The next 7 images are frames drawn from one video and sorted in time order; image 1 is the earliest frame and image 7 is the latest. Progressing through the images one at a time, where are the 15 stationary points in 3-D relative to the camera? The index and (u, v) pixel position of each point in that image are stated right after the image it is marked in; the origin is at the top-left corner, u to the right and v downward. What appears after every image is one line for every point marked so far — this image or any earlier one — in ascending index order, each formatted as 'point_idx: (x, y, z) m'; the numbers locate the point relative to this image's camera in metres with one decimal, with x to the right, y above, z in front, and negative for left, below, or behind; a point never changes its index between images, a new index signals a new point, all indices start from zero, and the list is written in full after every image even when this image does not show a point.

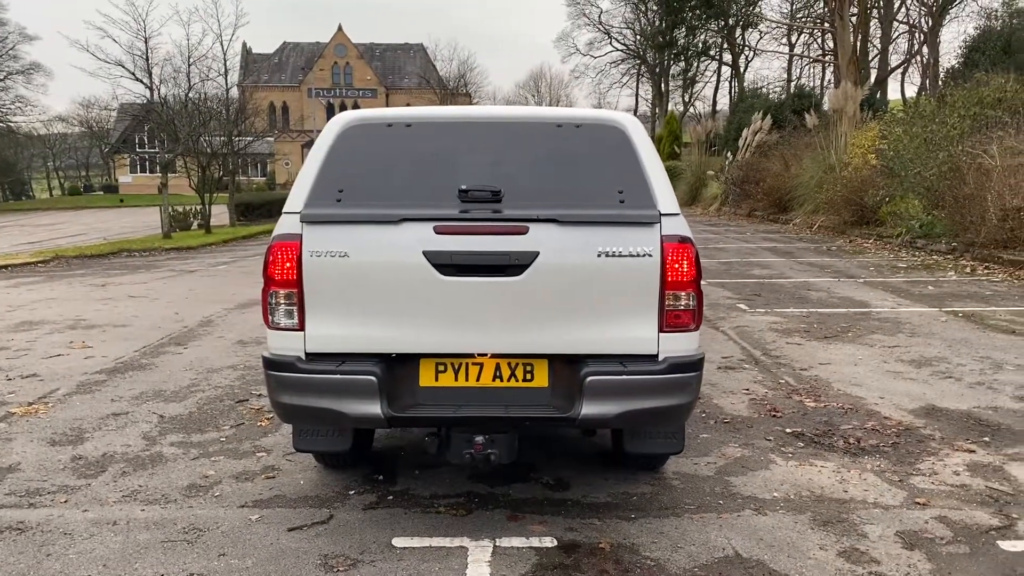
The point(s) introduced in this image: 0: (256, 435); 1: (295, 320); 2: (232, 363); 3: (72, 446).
0: (-1.5, -0.9, +5.3) m
1: (-0.9, -0.1, +3.6) m
2: (-2.2, -0.6, +7.1) m
3: (-2.4, -0.9, +5.0) m
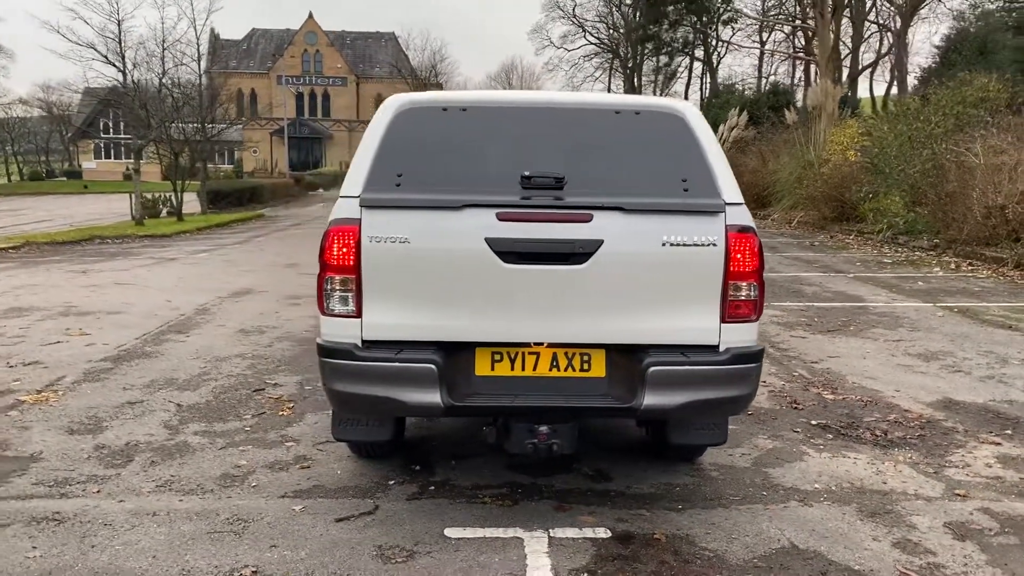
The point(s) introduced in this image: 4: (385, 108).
0: (-1.3, -0.8, +5.2) m
1: (-0.6, -0.1, +3.5) m
2: (-2.1, -0.5, +7.0) m
3: (-2.3, -0.8, +4.9) m
4: (-0.5, +0.8, +3.8) m
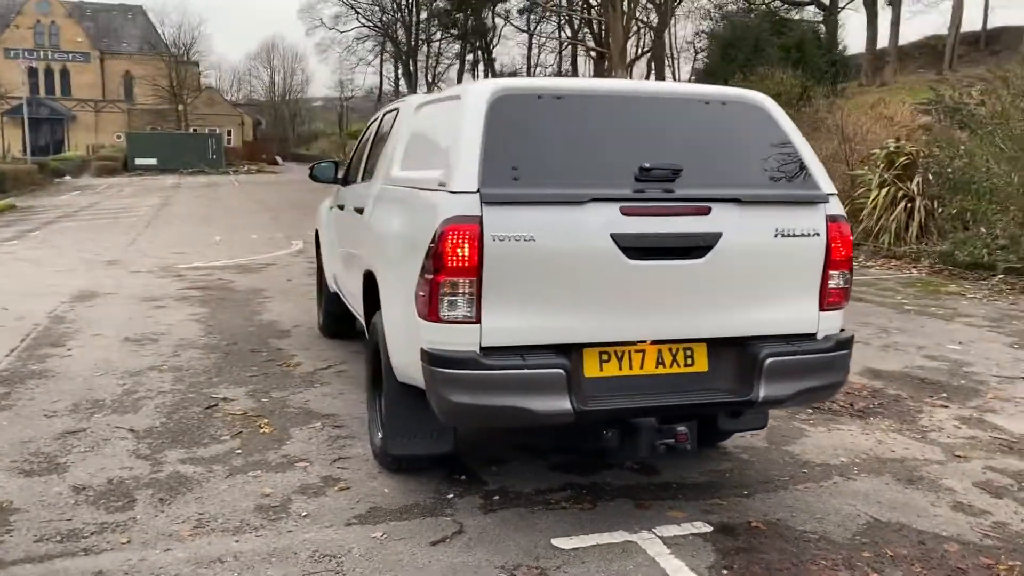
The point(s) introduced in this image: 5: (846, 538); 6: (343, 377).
0: (-1.2, -0.8, +4.7) m
1: (-0.1, -0.1, +3.3) m
2: (-2.5, -0.5, +6.2) m
3: (-2.1, -0.9, +4.2) m
4: (-0.1, +0.8, +3.5) m
5: (+1.3, -1.0, +3.7) m
6: (-1.1, -0.6, +6.0) m
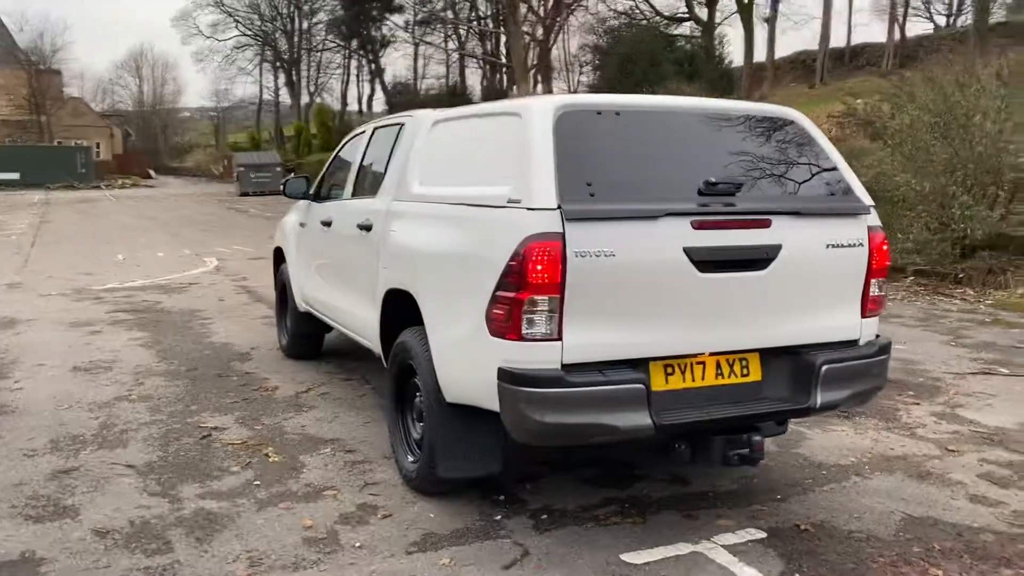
0: (-1.1, -0.9, +4.5) m
1: (+0.1, -0.1, +3.2) m
2: (-2.5, -0.7, +5.8) m
3: (-1.9, -1.0, +3.9) m
4: (+0.1, +0.7, +3.5) m
5: (+1.6, -1.0, +3.8) m
6: (-1.2, -0.7, +5.8) m
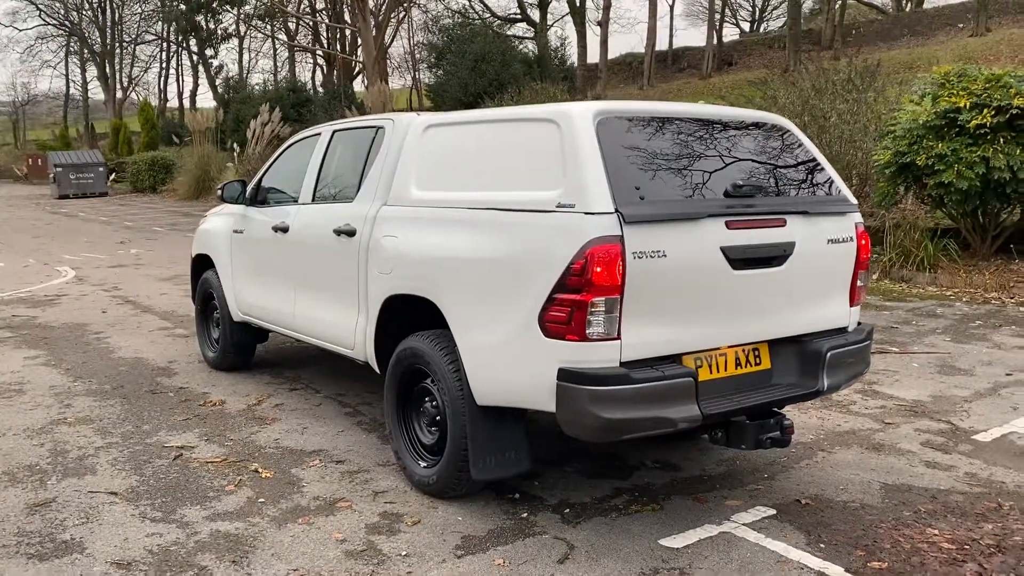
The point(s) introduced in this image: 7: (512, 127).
0: (-1.1, -1.0, +4.3) m
1: (+0.4, -0.2, +3.3) m
2: (-2.7, -0.8, +5.4) m
3: (-1.7, -1.1, +3.6) m
4: (+0.3, +0.7, +3.6) m
5: (+1.7, -1.0, +4.2) m
6: (-1.4, -0.8, +5.6) m
7: (0.0, +0.7, +3.9) m
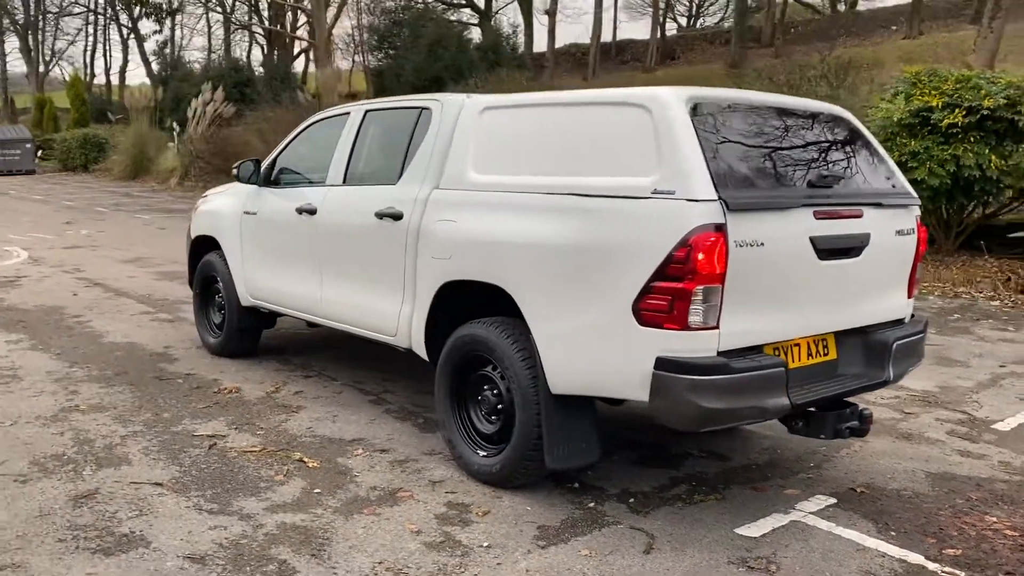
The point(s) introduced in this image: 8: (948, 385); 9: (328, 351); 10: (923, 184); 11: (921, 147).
0: (-0.8, -0.9, +4.2) m
1: (+0.7, -0.1, +3.3) m
2: (-2.5, -0.7, +5.1) m
3: (-1.4, -1.0, +3.4) m
4: (+0.6, +0.7, +3.5) m
5: (+2.0, -1.0, +4.3) m
6: (-1.2, -0.7, +5.4) m
7: (+0.3, +0.7, +3.8) m
8: (+3.0, -0.7, +6.3) m
9: (-1.3, -0.5, +6.5) m
10: (+4.7, +1.2, +10.4) m
11: (+4.7, +1.6, +10.4) m
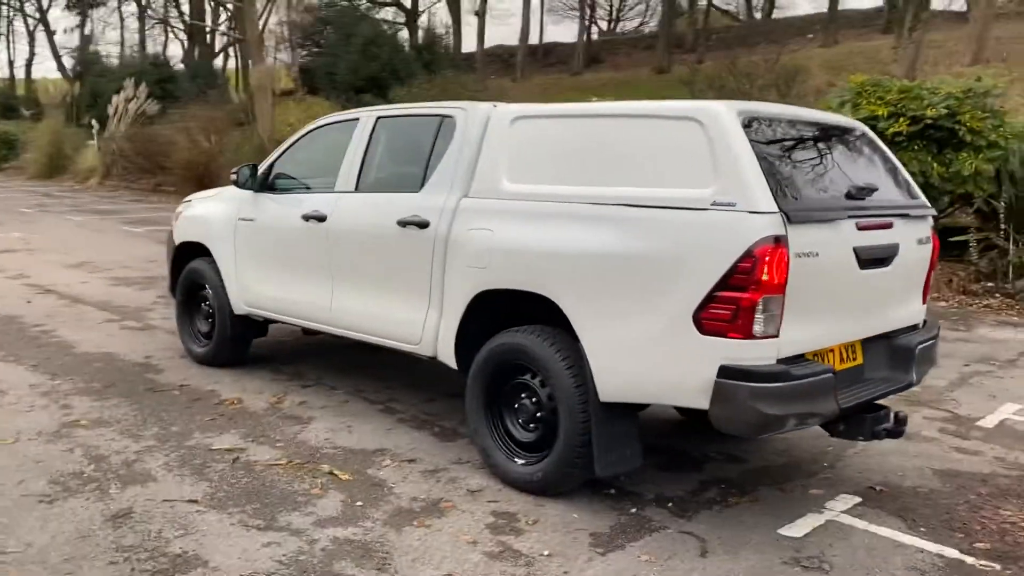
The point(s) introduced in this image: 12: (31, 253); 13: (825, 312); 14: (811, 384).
0: (-0.6, -0.9, +4.2) m
1: (+1.0, -0.1, +3.4) m
2: (-2.4, -0.7, +4.9) m
3: (-1.1, -1.0, +3.3) m
4: (+0.8, +0.7, +3.6) m
5: (+2.1, -1.0, +4.5) m
6: (-1.1, -0.7, +5.3) m
7: (+0.5, +0.7, +3.9) m
8: (+3.0, -0.7, +6.6) m
9: (-1.4, -0.5, +6.4) m
10: (+4.3, +1.2, +10.9) m
11: (+4.3, +1.6, +10.8) m
12: (-6.3, +0.5, +11.8) m
13: (+1.3, -0.1, +3.7) m
14: (+1.1, -0.4, +3.5) m
